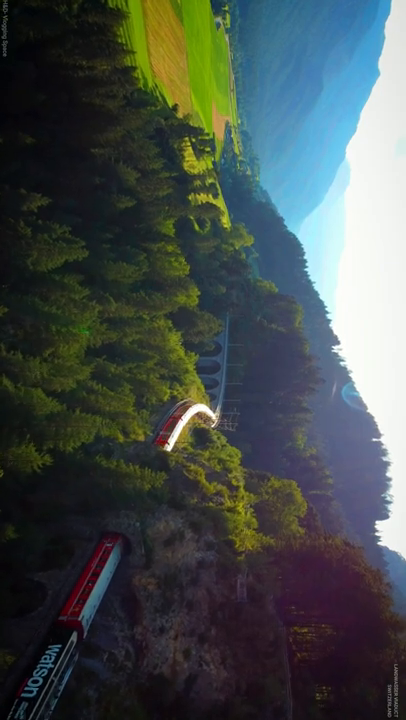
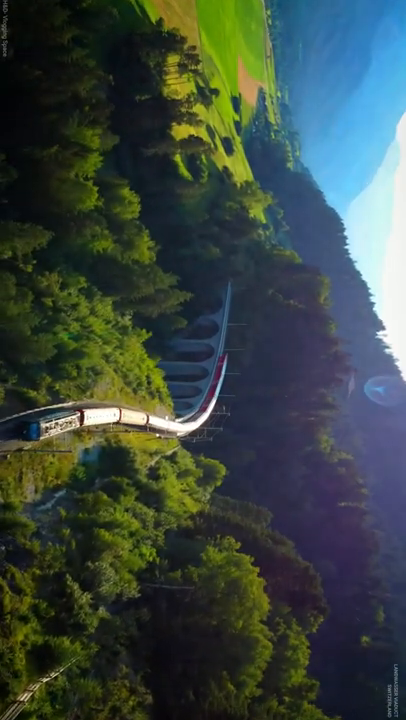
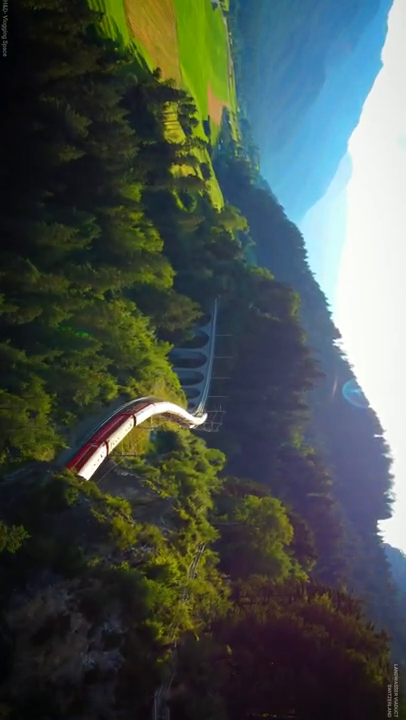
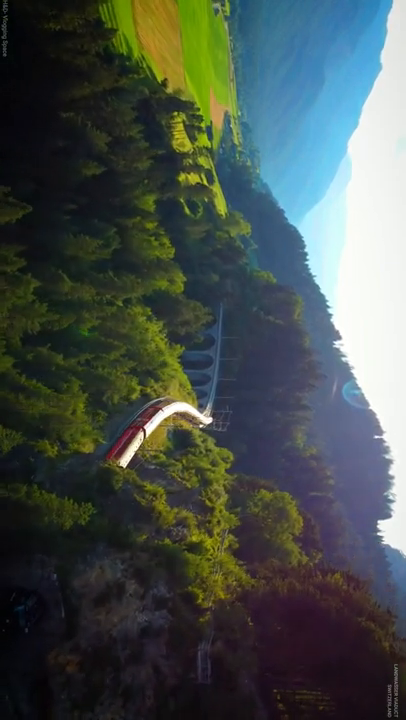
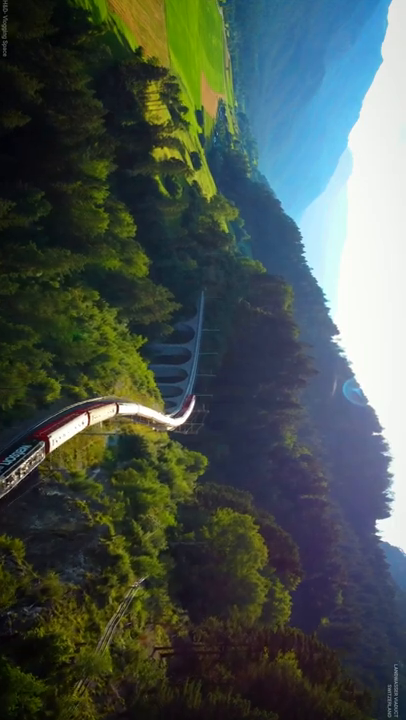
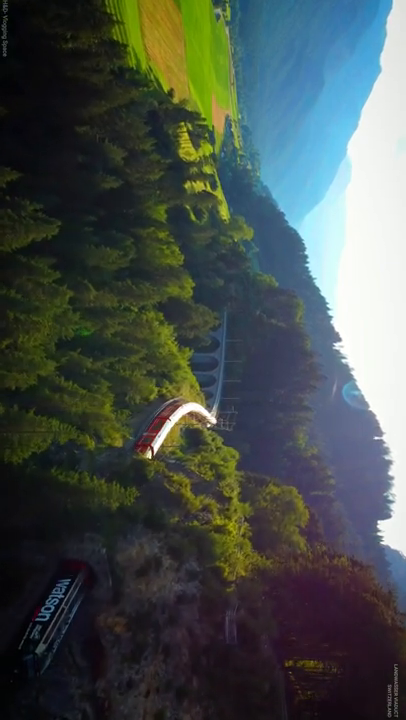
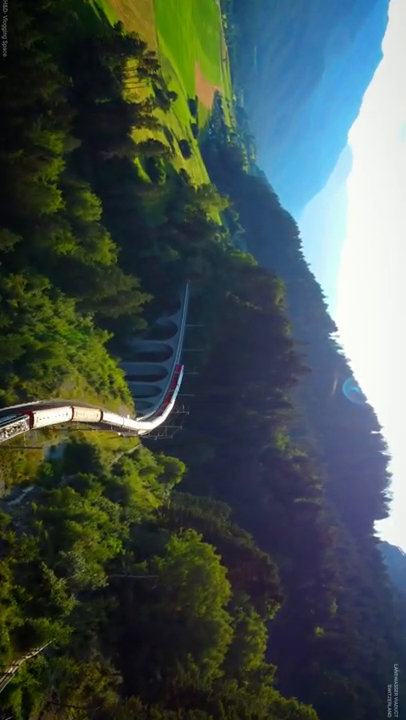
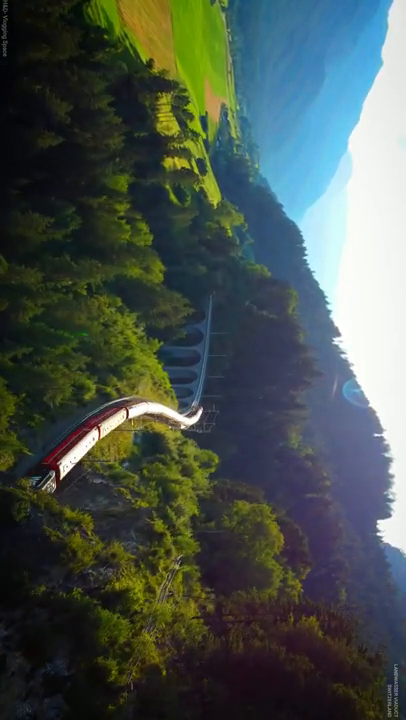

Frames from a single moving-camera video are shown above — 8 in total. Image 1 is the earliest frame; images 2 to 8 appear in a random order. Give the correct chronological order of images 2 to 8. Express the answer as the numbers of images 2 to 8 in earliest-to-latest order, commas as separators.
6, 4, 3, 8, 5, 7, 2
